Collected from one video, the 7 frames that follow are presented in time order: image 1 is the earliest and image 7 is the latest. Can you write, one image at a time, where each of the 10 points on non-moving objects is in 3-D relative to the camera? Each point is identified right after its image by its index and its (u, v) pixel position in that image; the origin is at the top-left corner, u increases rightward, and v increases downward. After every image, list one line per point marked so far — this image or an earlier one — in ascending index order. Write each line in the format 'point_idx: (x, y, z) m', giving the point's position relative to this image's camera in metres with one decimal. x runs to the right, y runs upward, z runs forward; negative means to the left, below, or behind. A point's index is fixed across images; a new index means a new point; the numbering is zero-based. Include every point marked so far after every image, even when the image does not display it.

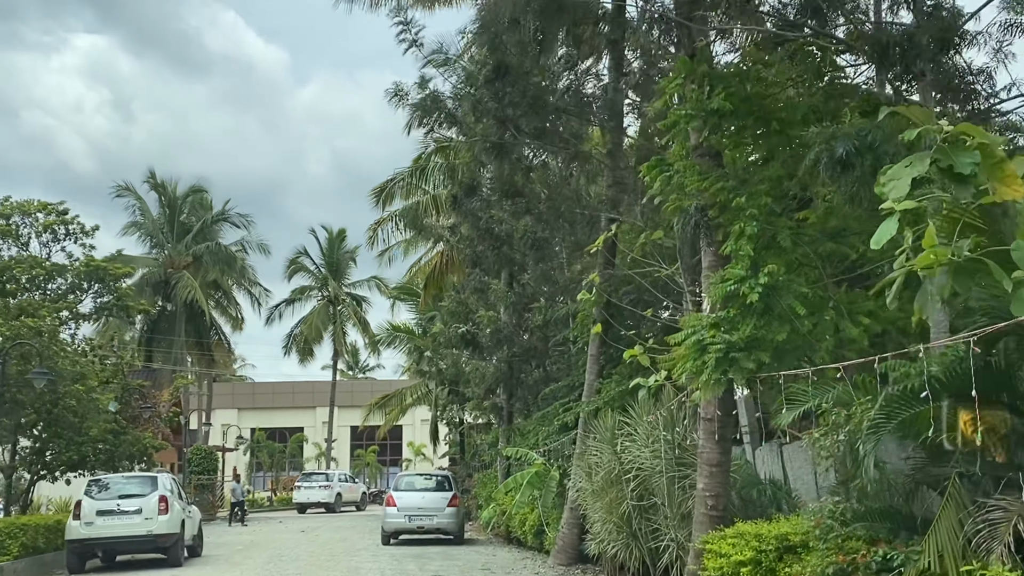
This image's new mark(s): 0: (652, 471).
0: (+1.6, -2.1, +11.6) m
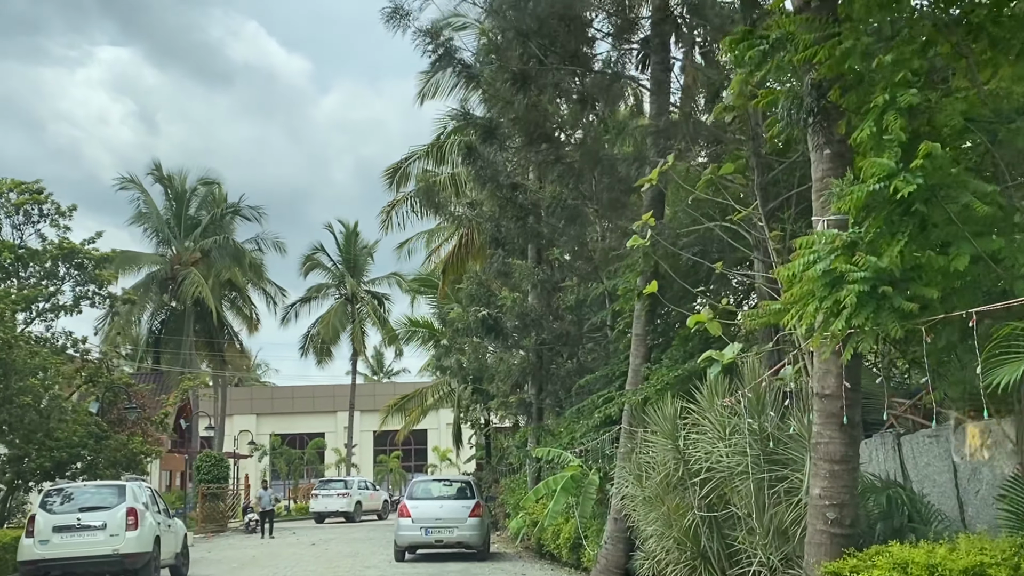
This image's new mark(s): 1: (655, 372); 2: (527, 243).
0: (+1.9, -1.6, +8.8) m
1: (+1.9, -1.2, +13.5) m
2: (+0.3, +0.9, +19.4) m
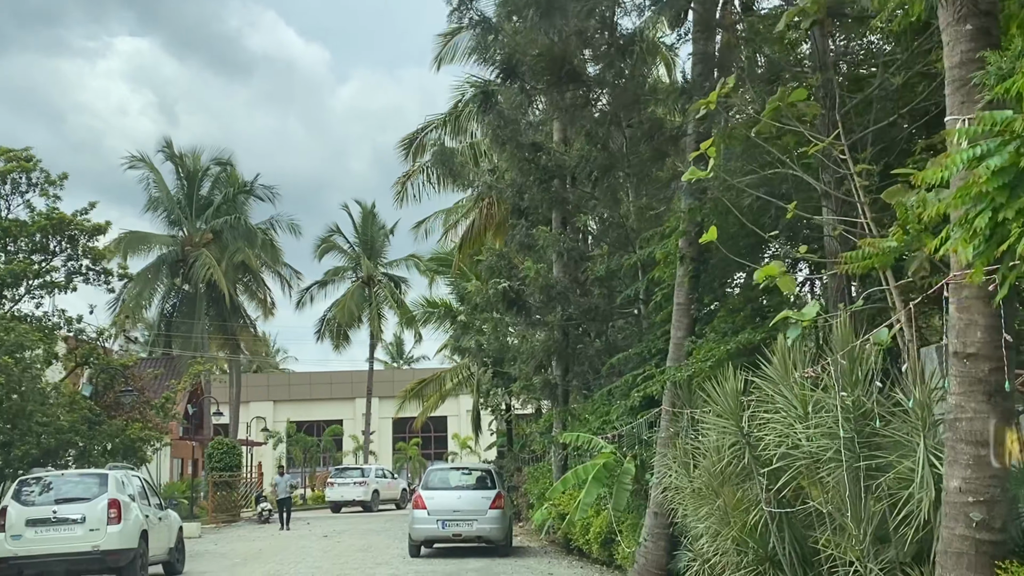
0: (+2.1, -1.2, +7.1) m
1: (+2.2, -0.7, +11.8) m
2: (+0.7, +1.4, +17.7) m
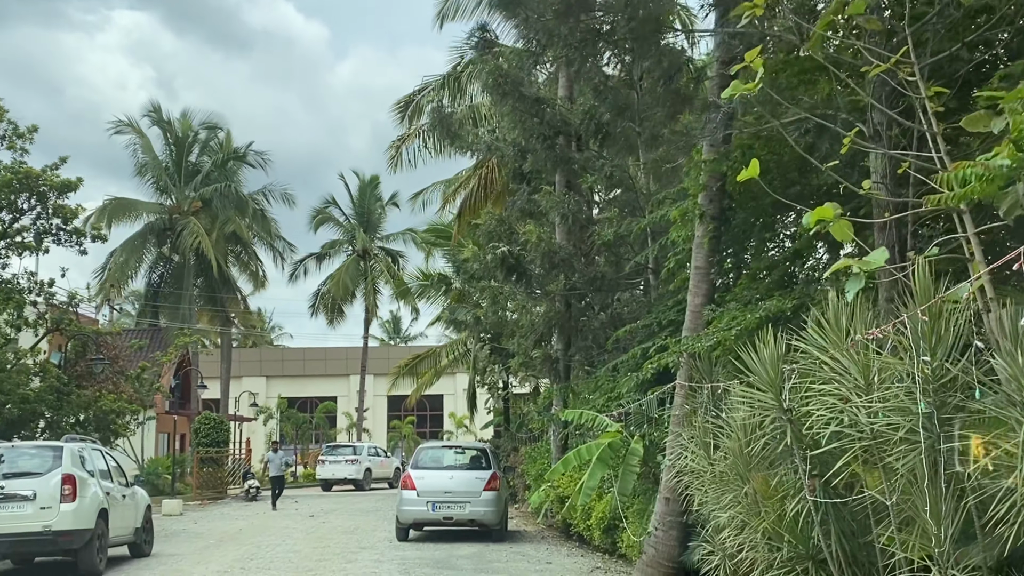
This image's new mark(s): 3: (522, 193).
0: (+2.1, -0.9, +5.9) m
1: (+2.2, -0.3, +10.5) m
2: (+0.7, +1.9, +16.4) m
3: (+0.2, +1.6, +17.7) m
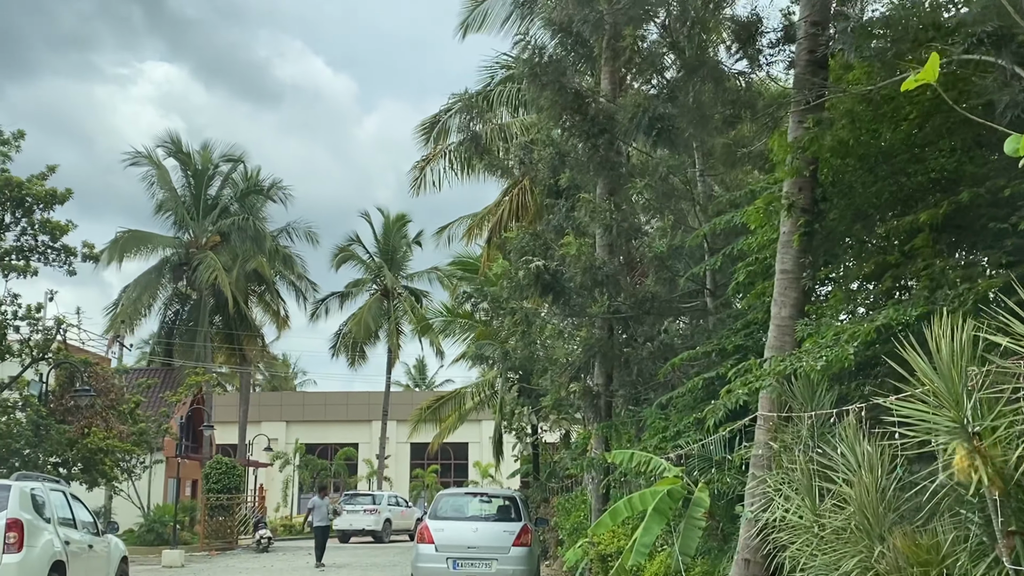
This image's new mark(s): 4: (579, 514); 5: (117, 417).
0: (+2.3, -0.7, +3.7) m
1: (+2.5, -0.4, +8.4) m
2: (+1.2, +1.6, +14.4) m
3: (+0.7, +1.2, +15.7) m
4: (+1.2, -3.9, +17.7) m
5: (-7.7, -2.5, +19.6) m
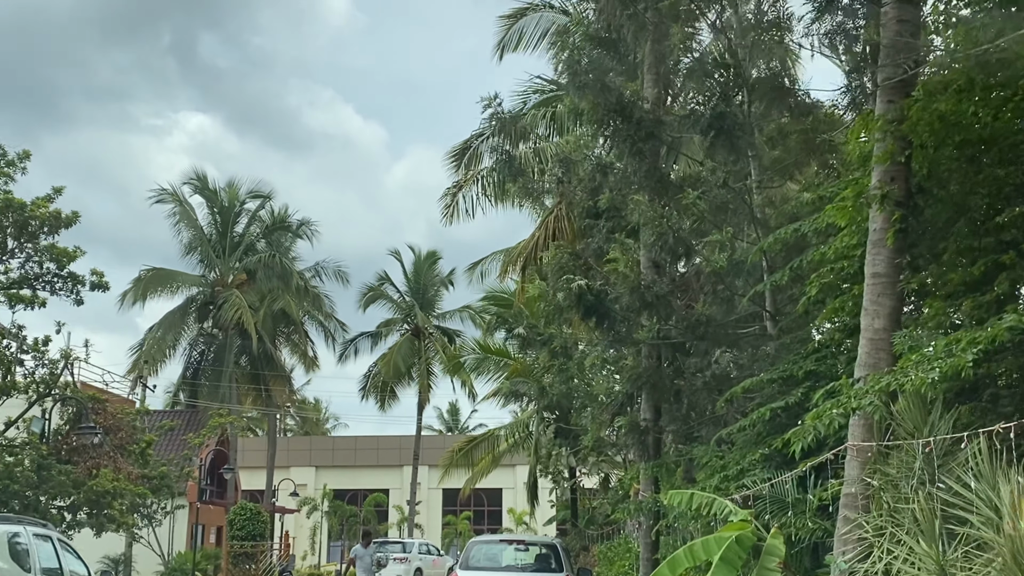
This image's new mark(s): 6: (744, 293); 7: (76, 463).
0: (+2.5, -0.5, +2.3) m
1: (+2.8, -0.4, +7.0) m
2: (+1.7, +1.3, +13.1) m
3: (+1.2, +0.8, +14.4) m
4: (+1.8, -4.4, +16.2) m
5: (-7.0, -3.1, +18.4) m
6: (+3.0, -0.1, +13.3) m
7: (-7.2, -2.9, +16.7) m
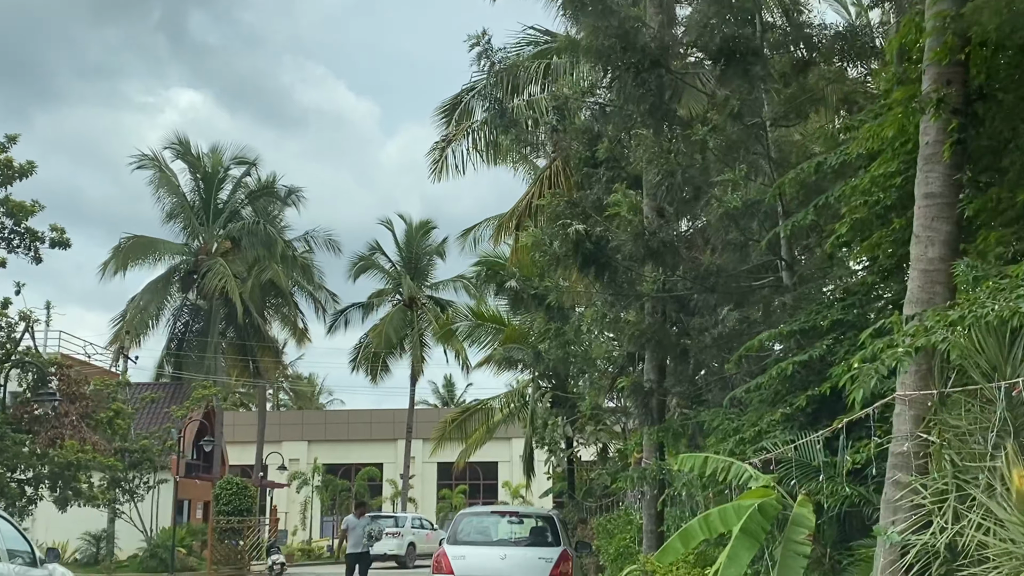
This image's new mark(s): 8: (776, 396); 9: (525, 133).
0: (+2.4, -0.2, +1.1) m
1: (+2.8, +0.1, +5.8) m
2: (+1.6, +1.9, +11.9) m
3: (+1.1, +1.5, +13.2) m
4: (+1.7, -3.7, +15.1) m
5: (-7.1, -2.4, +17.3) m
6: (+2.9, +0.5, +12.1) m
7: (-7.3, -2.2, +15.5) m
8: (+2.5, -1.1, +9.9) m
9: (+0.2, +2.8, +17.8) m
